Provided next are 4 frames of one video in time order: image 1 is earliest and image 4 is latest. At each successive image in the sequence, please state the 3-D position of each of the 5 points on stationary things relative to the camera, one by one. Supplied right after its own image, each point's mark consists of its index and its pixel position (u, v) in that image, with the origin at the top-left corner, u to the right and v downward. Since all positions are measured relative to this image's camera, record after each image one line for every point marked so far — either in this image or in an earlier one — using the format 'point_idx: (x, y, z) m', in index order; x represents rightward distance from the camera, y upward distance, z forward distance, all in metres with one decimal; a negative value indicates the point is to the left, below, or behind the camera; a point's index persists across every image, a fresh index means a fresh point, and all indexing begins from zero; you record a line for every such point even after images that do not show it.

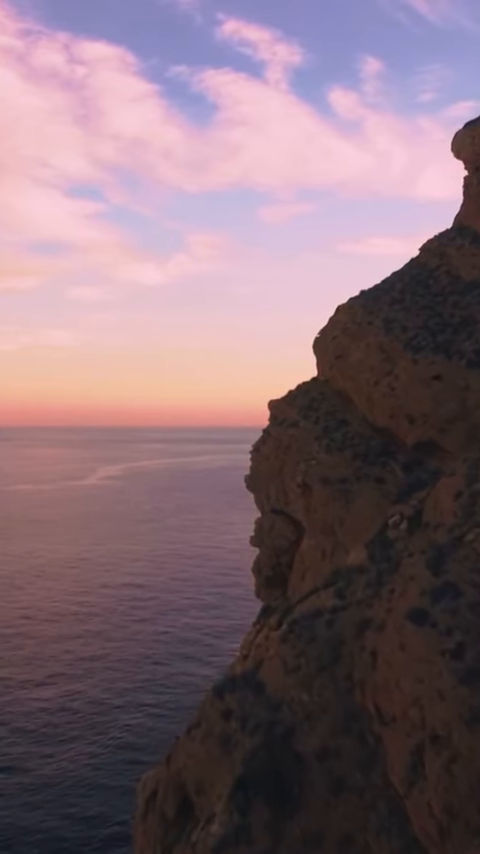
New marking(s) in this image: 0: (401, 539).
0: (+3.7, -2.6, +17.6) m
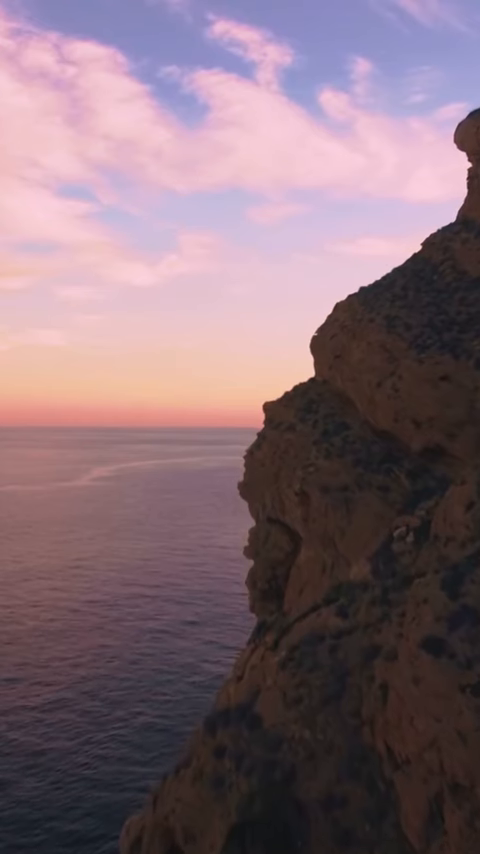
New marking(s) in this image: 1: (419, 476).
0: (+3.6, -2.7, +16.7) m
1: (+4.5, -1.2, +19.6) m
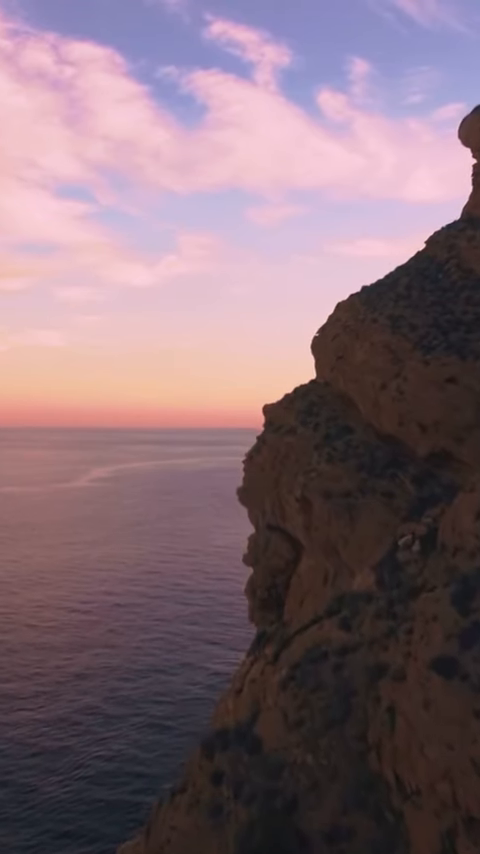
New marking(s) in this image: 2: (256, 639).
0: (+3.6, -2.8, +16.2) m
1: (+4.5, -1.3, +19.1) m
2: (+0.4, -4.9, +18.3) m
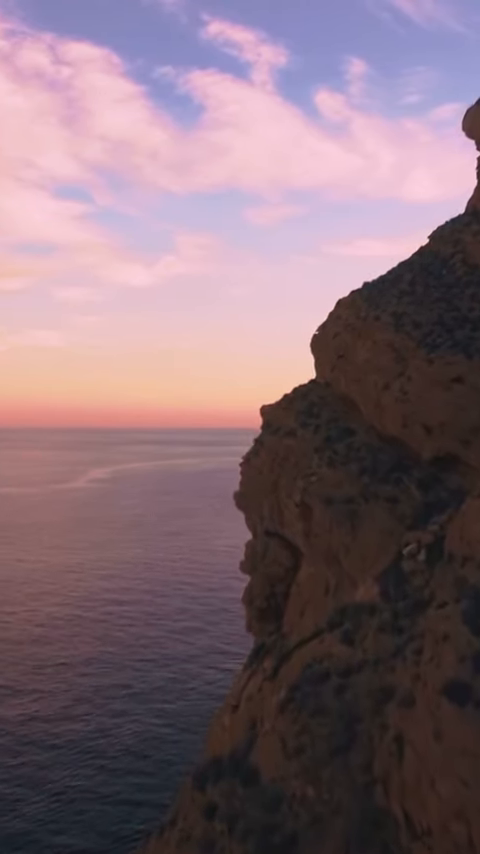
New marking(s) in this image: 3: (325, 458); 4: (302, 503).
0: (+3.5, -2.8, +15.5) m
1: (+4.4, -1.3, +18.5) m
2: (+0.3, -5.0, +17.6) m
3: (+2.1, -0.8, +19.8) m
4: (+1.5, -1.8, +19.6) m
